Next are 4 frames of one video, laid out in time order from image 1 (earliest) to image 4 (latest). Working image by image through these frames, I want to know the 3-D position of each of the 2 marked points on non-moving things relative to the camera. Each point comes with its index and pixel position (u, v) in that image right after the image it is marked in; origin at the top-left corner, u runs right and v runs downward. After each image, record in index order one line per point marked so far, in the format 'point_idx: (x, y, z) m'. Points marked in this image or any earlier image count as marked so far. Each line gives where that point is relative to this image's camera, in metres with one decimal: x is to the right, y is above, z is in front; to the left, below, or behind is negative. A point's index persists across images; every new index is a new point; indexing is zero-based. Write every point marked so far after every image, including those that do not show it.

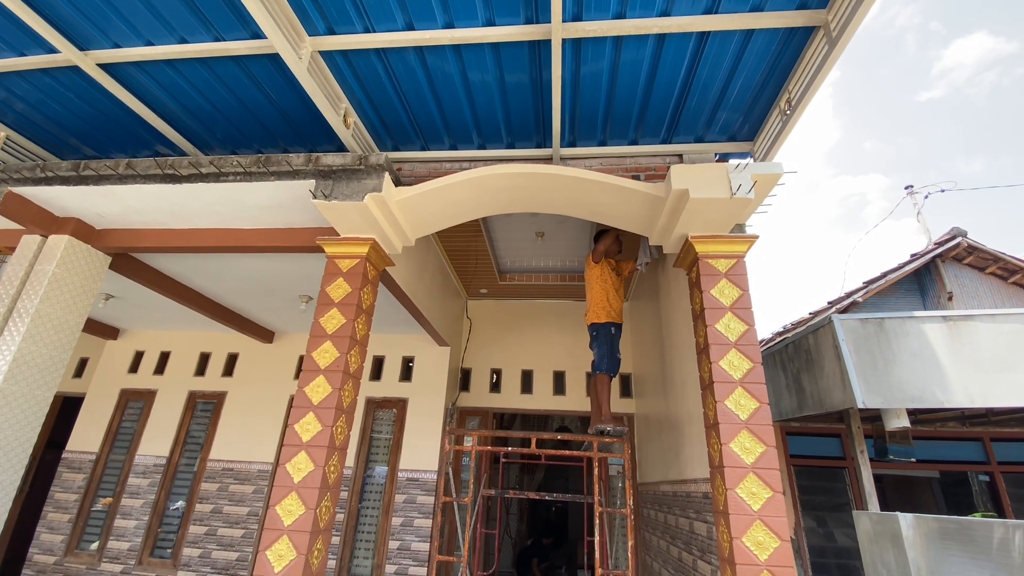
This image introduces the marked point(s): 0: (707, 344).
0: (+1.1, -0.3, +2.6) m
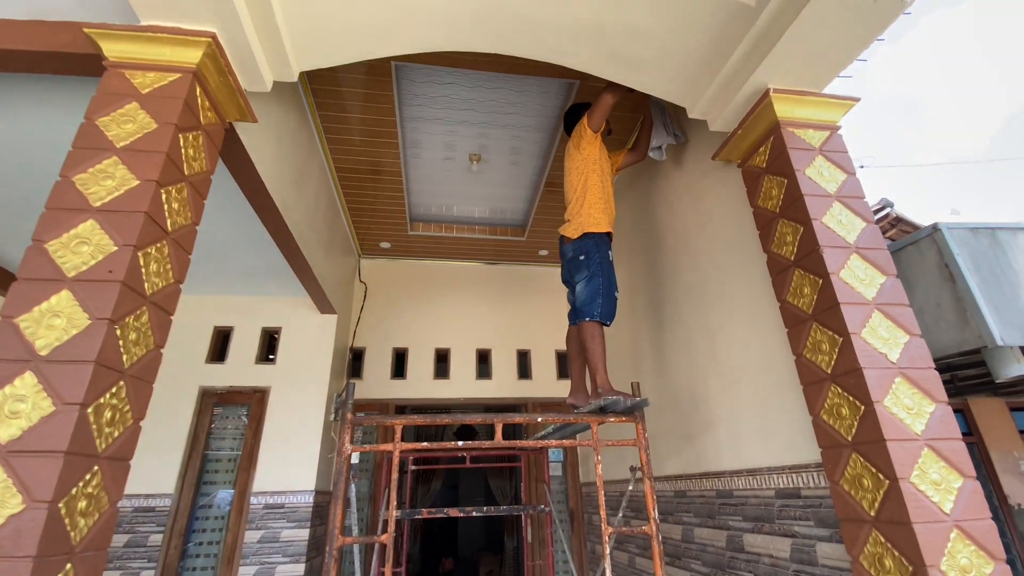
0: (+1.0, +0.1, +1.6) m
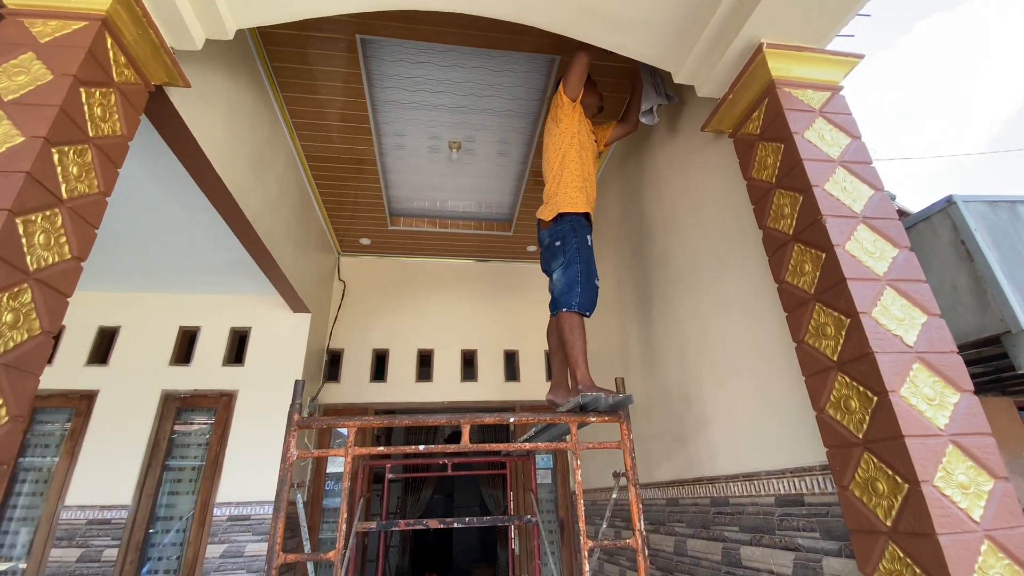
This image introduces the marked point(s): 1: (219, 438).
0: (+0.9, +0.2, +1.4) m
1: (-2.0, -1.0, +3.3) m
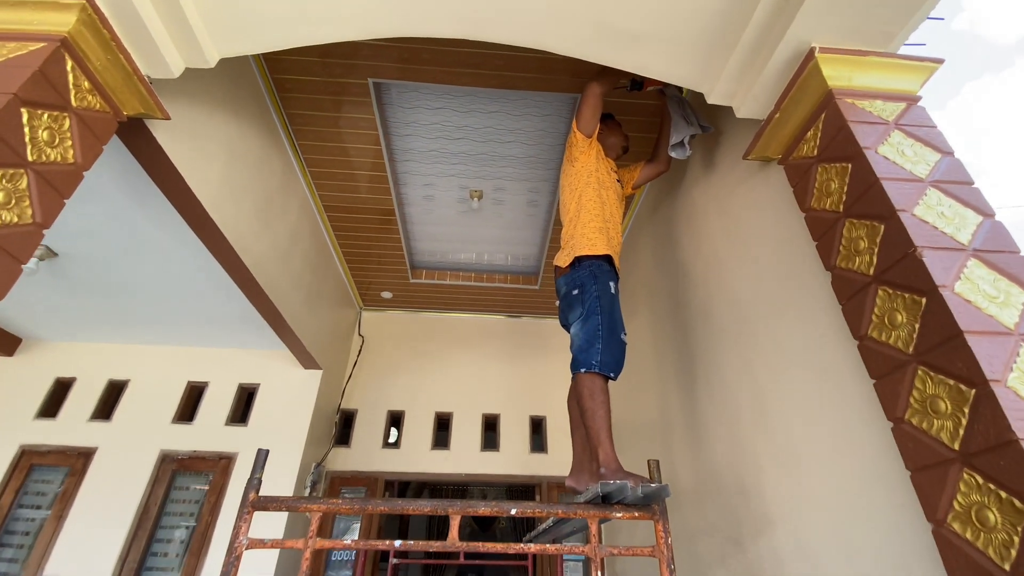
0: (+0.9, +0.1, +1.1) m
1: (-1.9, -1.4, +3.0) m
